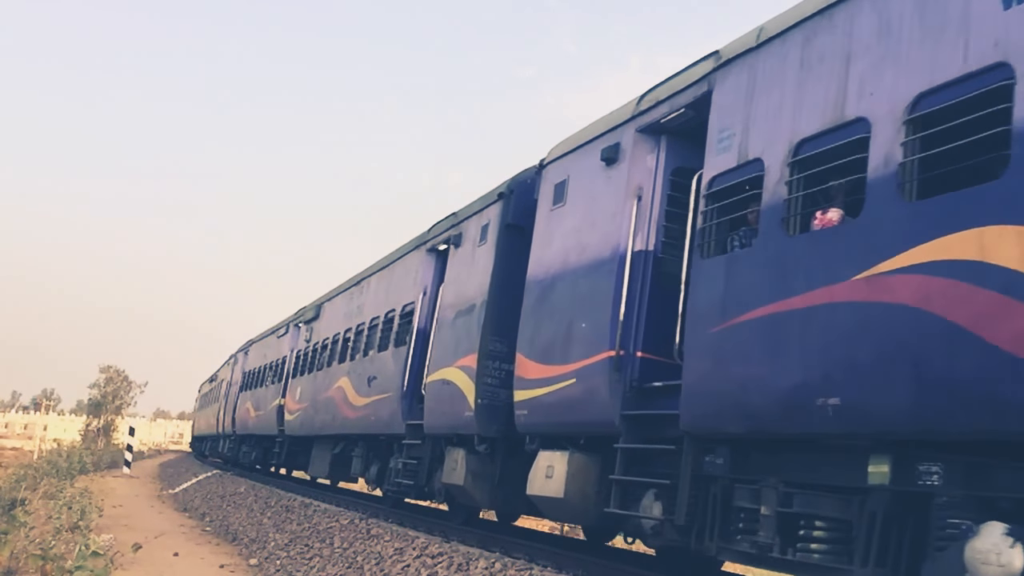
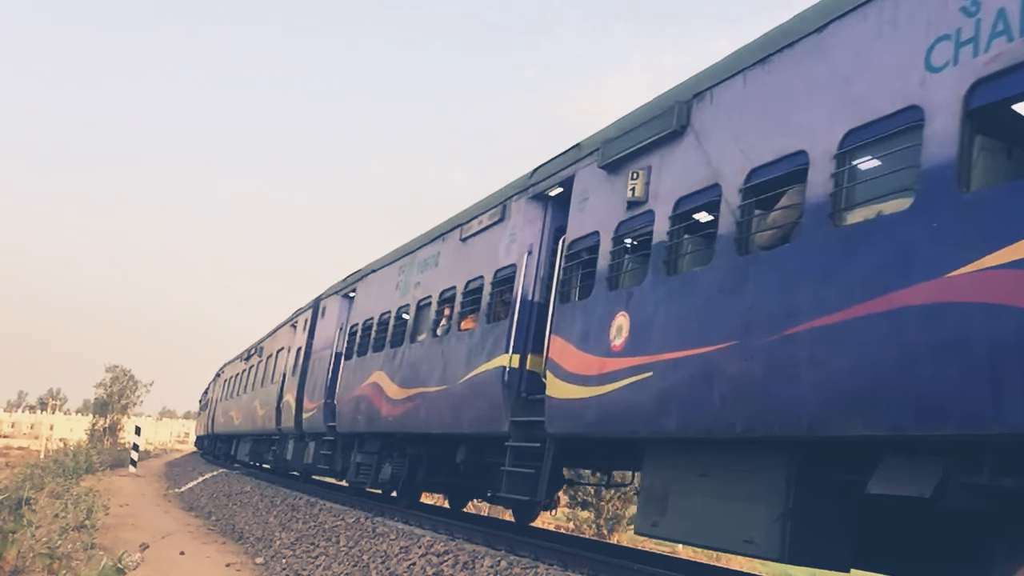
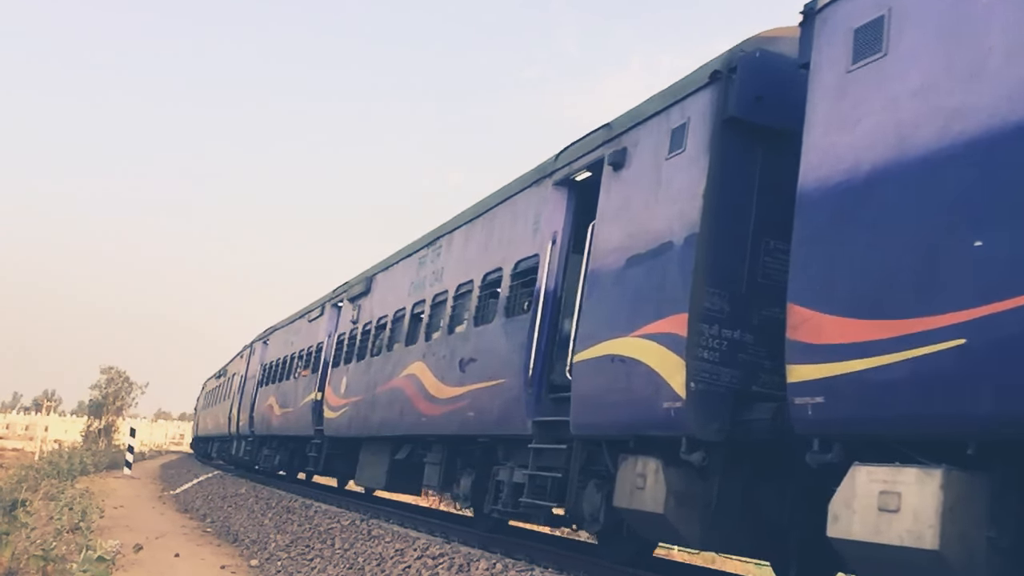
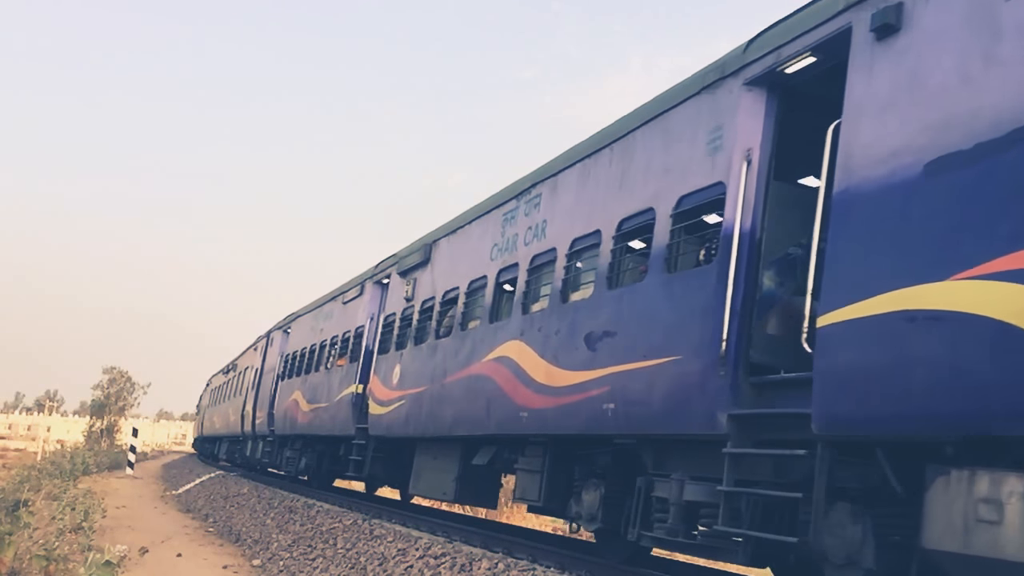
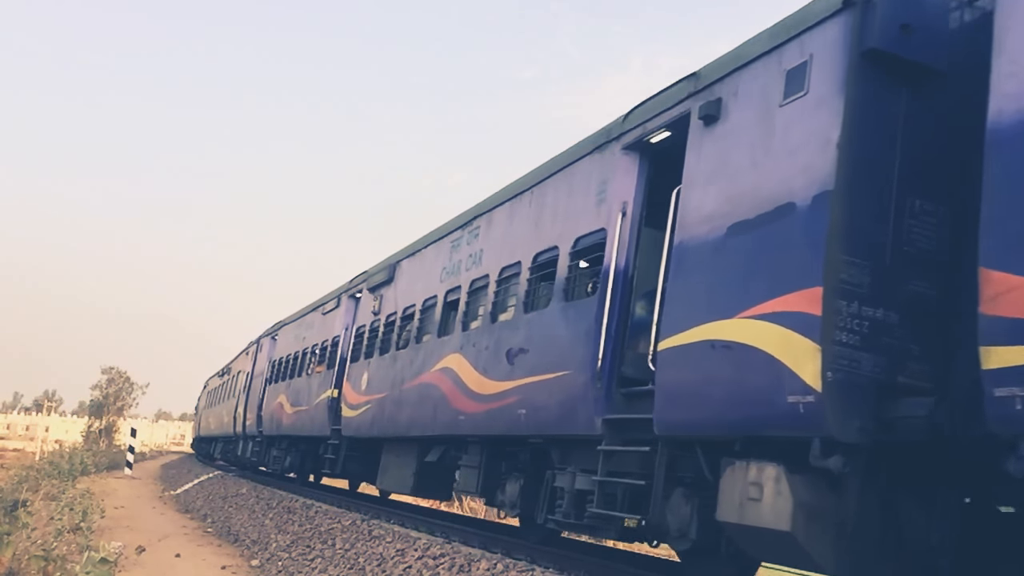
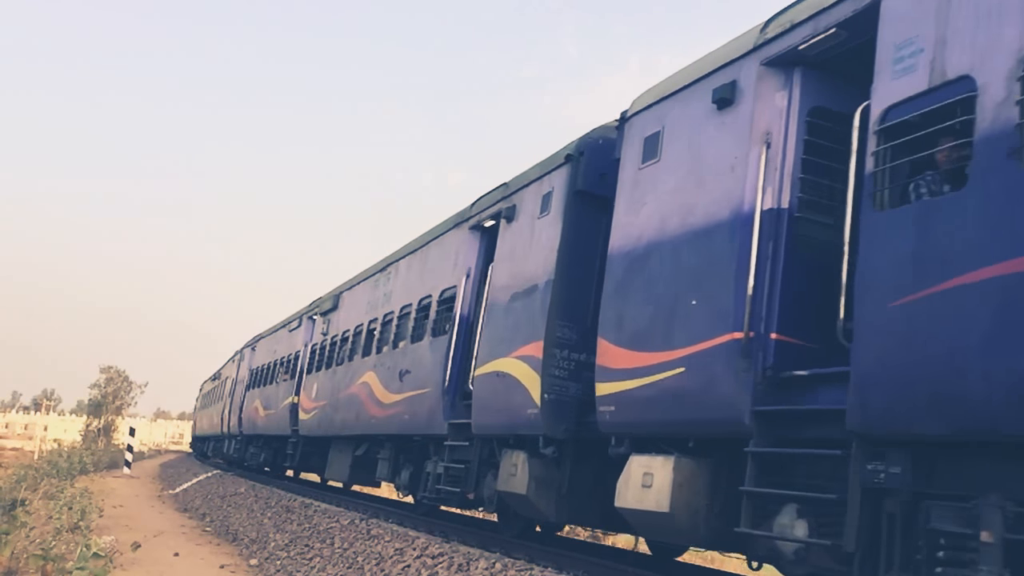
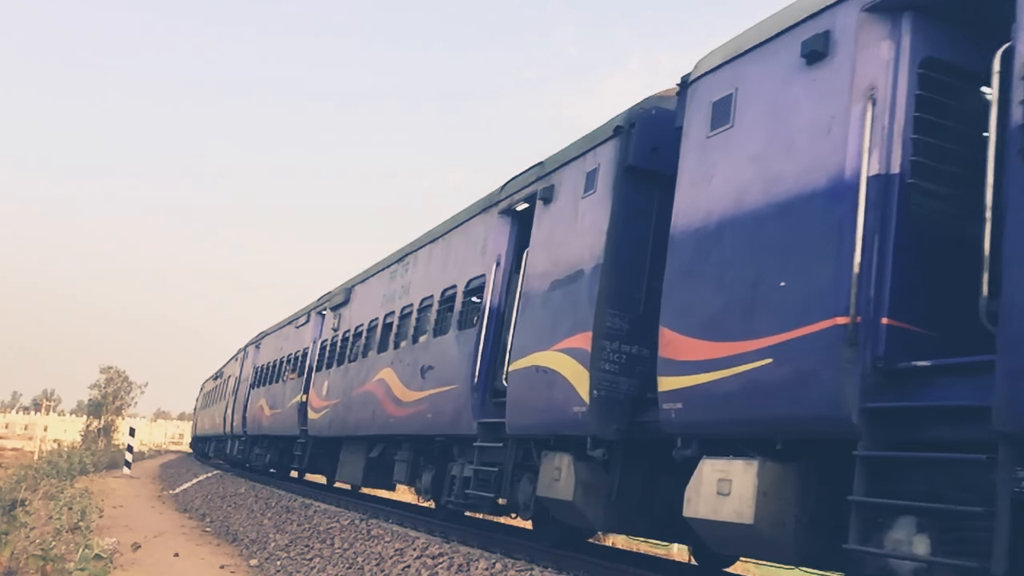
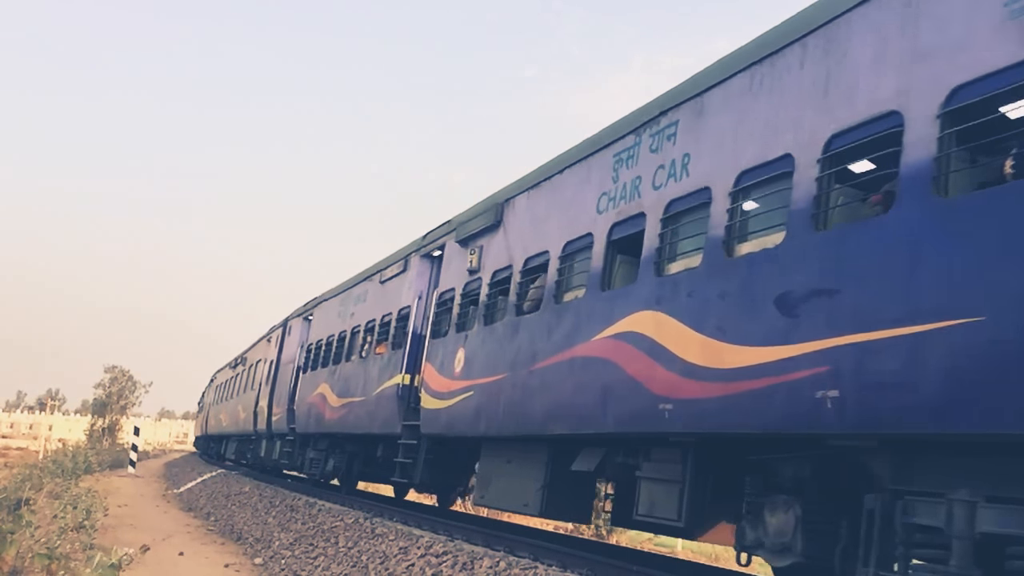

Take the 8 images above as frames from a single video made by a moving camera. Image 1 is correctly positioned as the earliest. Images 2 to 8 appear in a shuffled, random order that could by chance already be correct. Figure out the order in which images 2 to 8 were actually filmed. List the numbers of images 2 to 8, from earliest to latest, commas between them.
6, 7, 3, 5, 4, 8, 2
